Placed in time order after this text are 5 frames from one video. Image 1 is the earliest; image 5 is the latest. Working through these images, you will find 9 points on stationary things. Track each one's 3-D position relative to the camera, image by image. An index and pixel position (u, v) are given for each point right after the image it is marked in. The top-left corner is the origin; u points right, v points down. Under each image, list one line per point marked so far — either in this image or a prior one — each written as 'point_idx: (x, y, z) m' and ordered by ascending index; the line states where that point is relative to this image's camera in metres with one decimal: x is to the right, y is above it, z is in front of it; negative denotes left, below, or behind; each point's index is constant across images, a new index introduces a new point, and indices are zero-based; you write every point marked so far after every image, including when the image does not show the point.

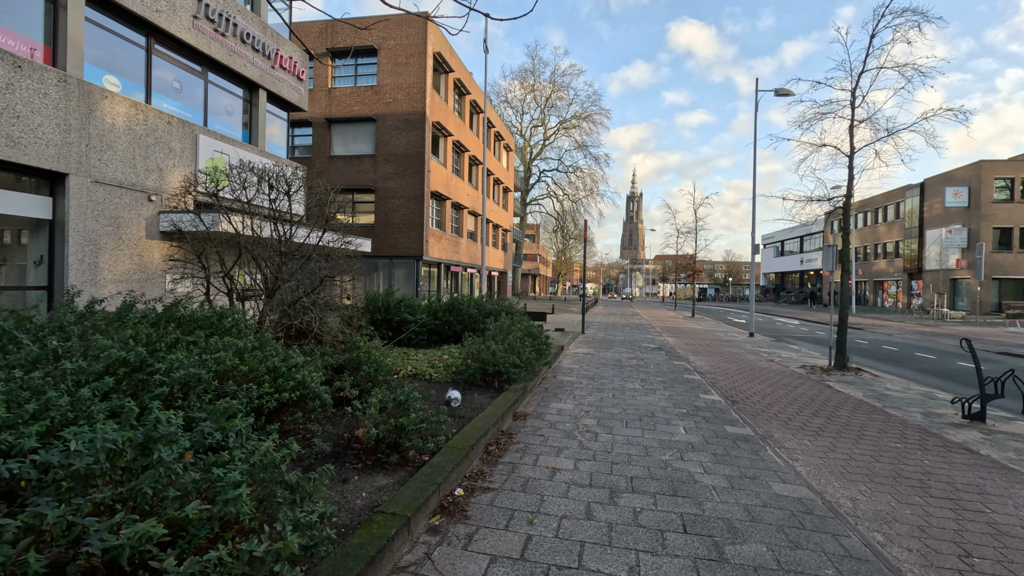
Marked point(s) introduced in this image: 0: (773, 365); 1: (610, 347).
0: (+4.9, -1.5, +10.1) m
1: (+2.1, -1.2, +11.2) m
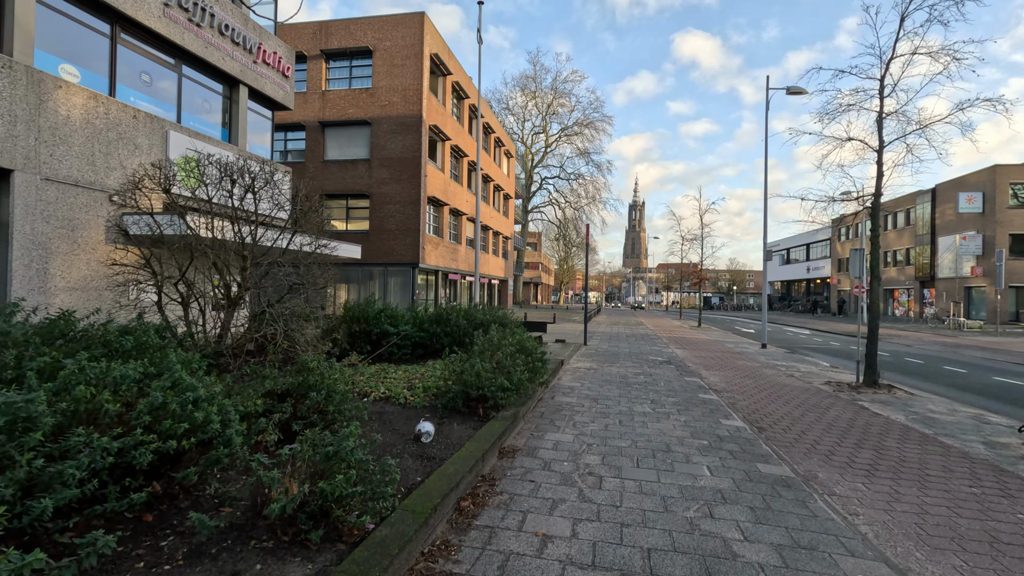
0: (+4.9, -1.6, +9.2) m
1: (+2.0, -1.4, +10.3) m
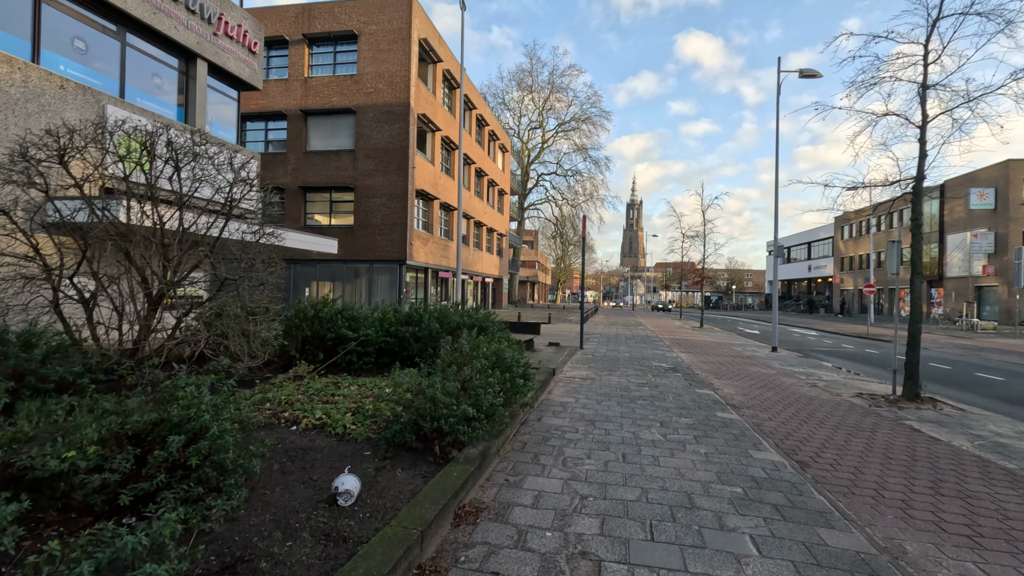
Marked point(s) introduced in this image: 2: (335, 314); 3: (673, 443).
0: (+4.6, -1.6, +8.0) m
1: (+1.7, -1.4, +9.1) m
2: (-2.2, -0.3, +6.6) m
3: (+1.4, -1.3, +4.6) m
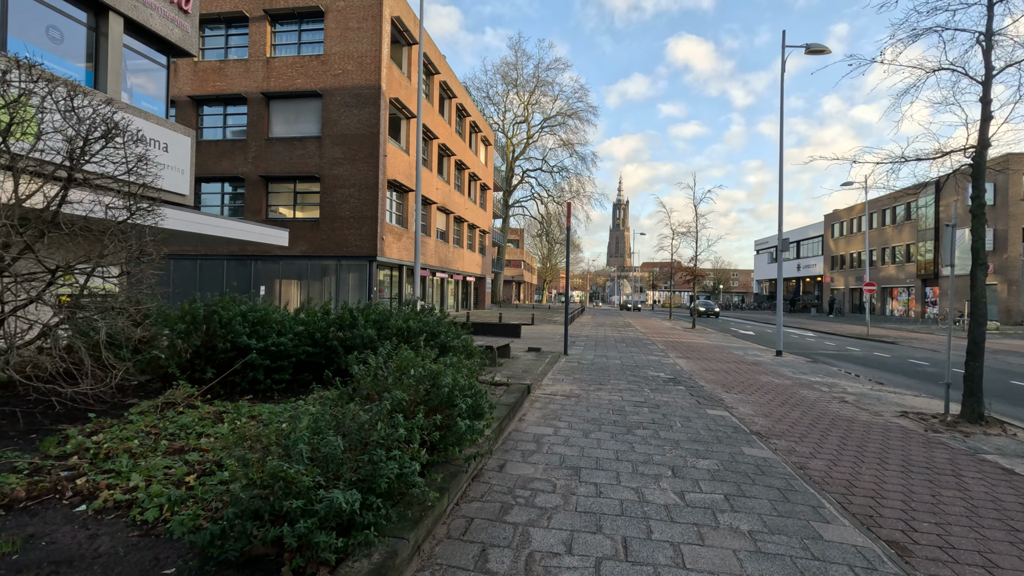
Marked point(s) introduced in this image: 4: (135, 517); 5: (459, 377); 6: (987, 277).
0: (+4.2, -1.5, +6.5) m
1: (+1.3, -1.3, +7.6) m
2: (-2.6, -0.3, +5.0) m
3: (+1.1, -1.3, +3.0) m
4: (-1.7, -1.0, +2.3) m
5: (-0.3, -0.5, +3.3) m
6: (+5.2, +0.1, +5.8) m
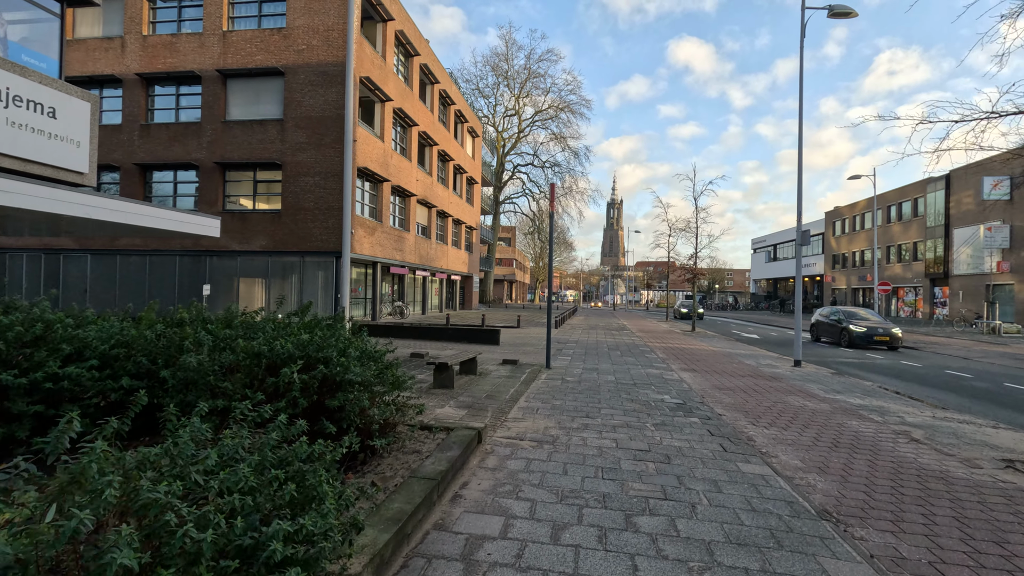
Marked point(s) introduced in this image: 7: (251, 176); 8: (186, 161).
0: (+3.8, -1.5, +4.7) m
1: (+0.9, -1.3, +5.8) m
2: (-3.0, -0.3, +3.1) m
3: (+0.7, -1.3, +1.2) m
4: (-2.0, -1.0, +0.5) m
5: (-0.7, -0.5, +1.5) m
6: (+4.8, +0.1, +4.0) m
7: (-9.0, +3.8, +18.3) m
8: (-11.2, +4.4, +18.2) m
